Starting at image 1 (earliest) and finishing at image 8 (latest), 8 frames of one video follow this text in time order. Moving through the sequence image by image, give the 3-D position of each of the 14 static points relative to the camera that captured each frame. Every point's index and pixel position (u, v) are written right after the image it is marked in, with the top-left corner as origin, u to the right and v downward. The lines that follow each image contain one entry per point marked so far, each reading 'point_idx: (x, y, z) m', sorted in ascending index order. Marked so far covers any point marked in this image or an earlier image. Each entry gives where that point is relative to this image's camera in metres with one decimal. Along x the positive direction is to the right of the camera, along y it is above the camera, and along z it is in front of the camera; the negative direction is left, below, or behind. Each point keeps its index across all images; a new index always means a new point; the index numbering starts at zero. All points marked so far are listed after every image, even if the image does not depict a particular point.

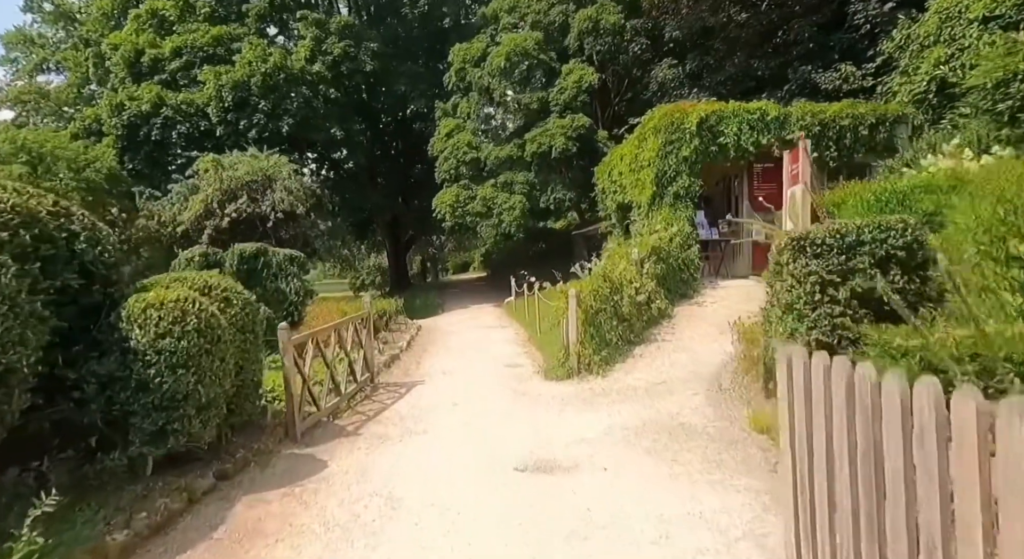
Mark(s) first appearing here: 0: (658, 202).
0: (+3.5, +1.8, +14.4) m
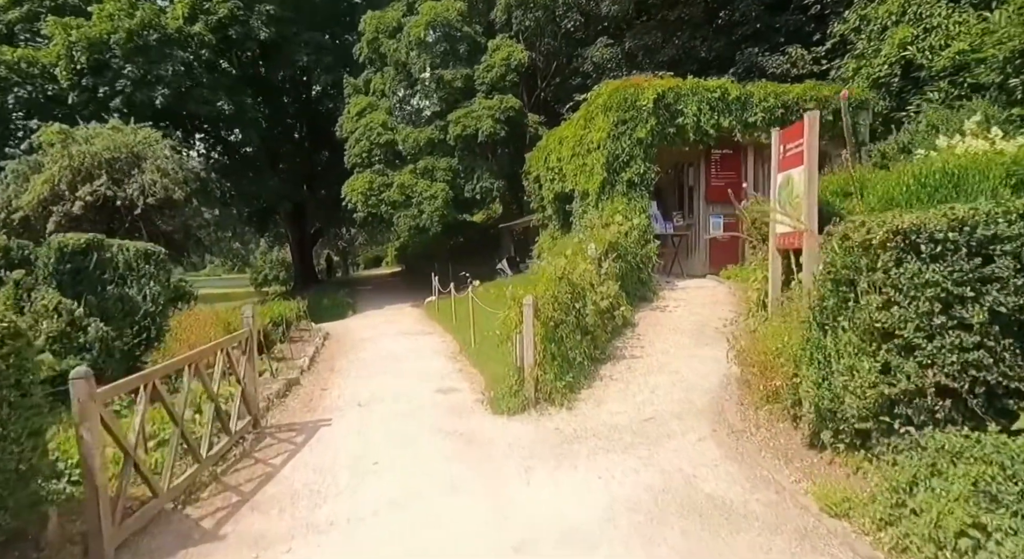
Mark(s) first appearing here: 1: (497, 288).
0: (+2.0, +1.8, +12.5) m
1: (-0.1, -0.5, +15.9) m
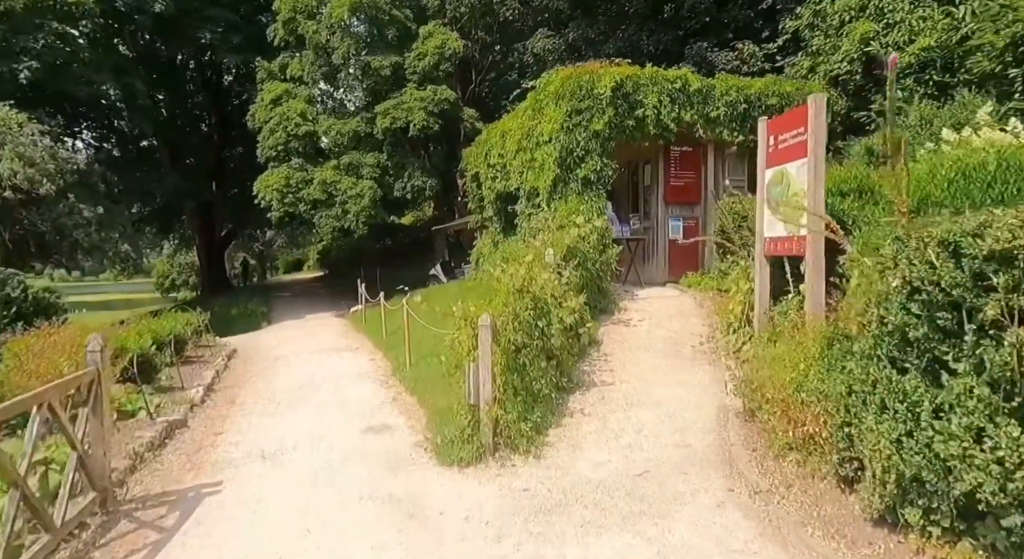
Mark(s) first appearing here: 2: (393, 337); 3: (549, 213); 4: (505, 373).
0: (+0.9, +1.7, +11.2) m
1: (-1.6, -0.7, +14.2) m
2: (-2.6, -1.2, +13.3) m
3: (+0.7, +1.2, +11.1) m
4: (-0.1, -0.9, +5.9) m
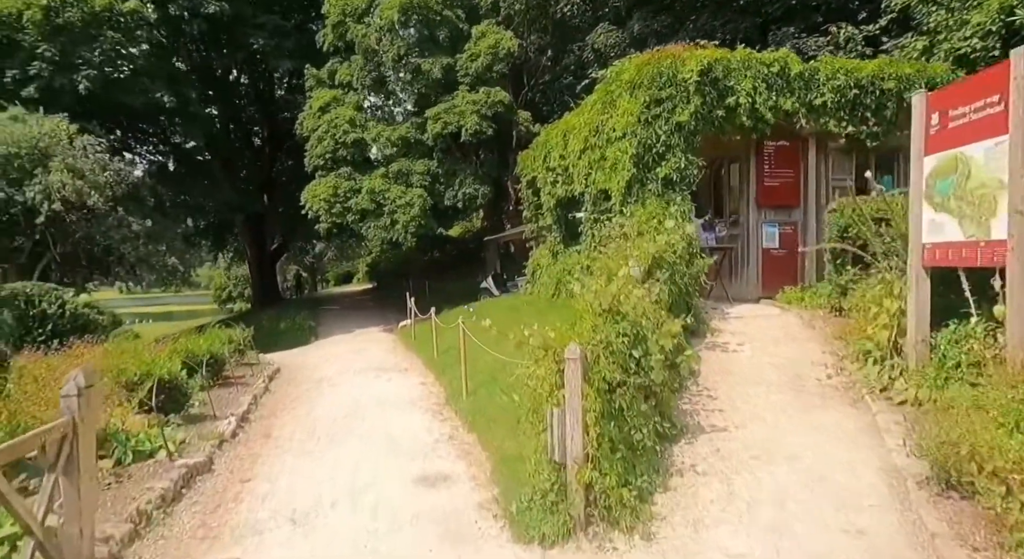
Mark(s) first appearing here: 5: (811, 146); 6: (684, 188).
0: (+2.0, +1.4, +9.7) m
1: (-0.3, -1.0, +12.9) m
2: (-1.3, -1.5, +12.1) m
3: (+1.8, +1.0, +9.7) m
4: (+0.7, -1.1, +4.5) m
5: (+4.9, +2.2, +10.1) m
6: (+2.7, +1.5, +9.6) m
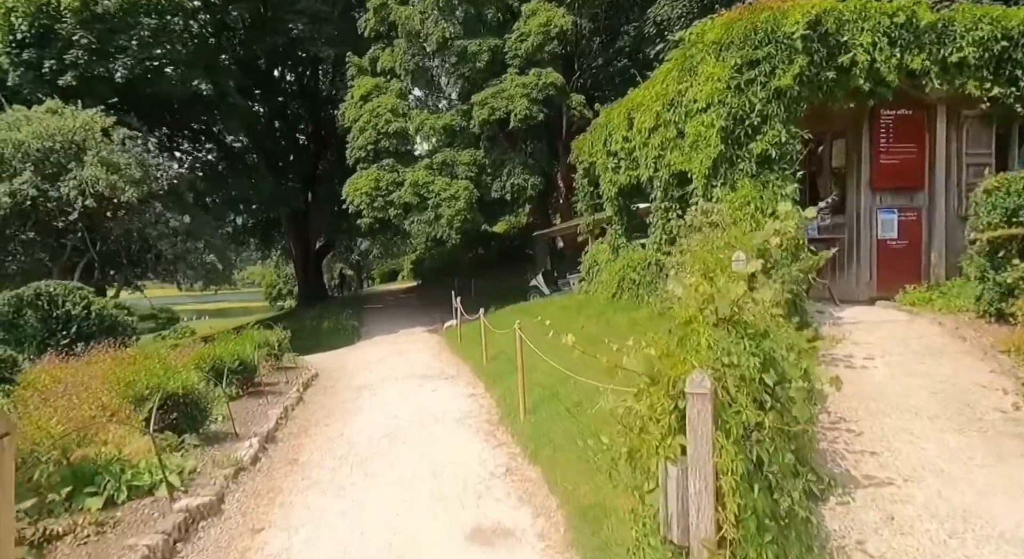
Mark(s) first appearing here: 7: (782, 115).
0: (+2.9, +1.5, +8.2) m
1: (+0.8, -1.0, +11.5) m
2: (-0.3, -1.5, +10.8) m
3: (+2.6, +1.0, +8.1) m
4: (+1.2, -1.0, +3.1) m
5: (+5.8, +2.3, +8.3) m
6: (+3.6, +1.5, +8.0) m
7: (+3.5, +2.1, +7.9) m
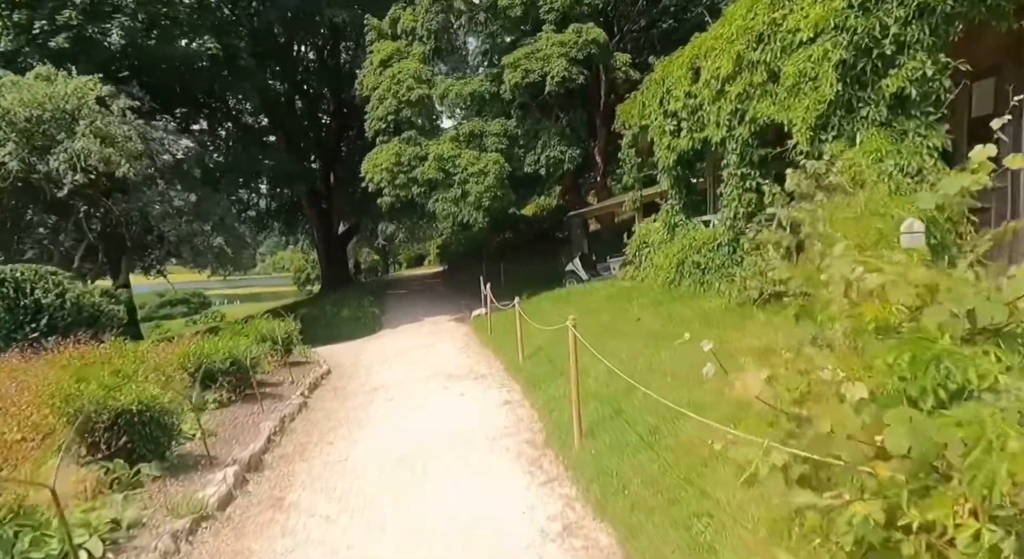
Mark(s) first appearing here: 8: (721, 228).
0: (+3.4, +1.6, +6.2) m
1: (+1.5, -0.7, +9.7) m
2: (+0.4, -1.3, +9.0) m
3: (+3.1, +1.2, +6.2) m
4: (+1.5, -1.0, +1.3) m
5: (+6.3, +2.4, +6.2) m
6: (+4.1, +1.7, +6.0) m
7: (+4.0, +2.3, +5.9) m
8: (+3.3, +0.8, +9.6) m
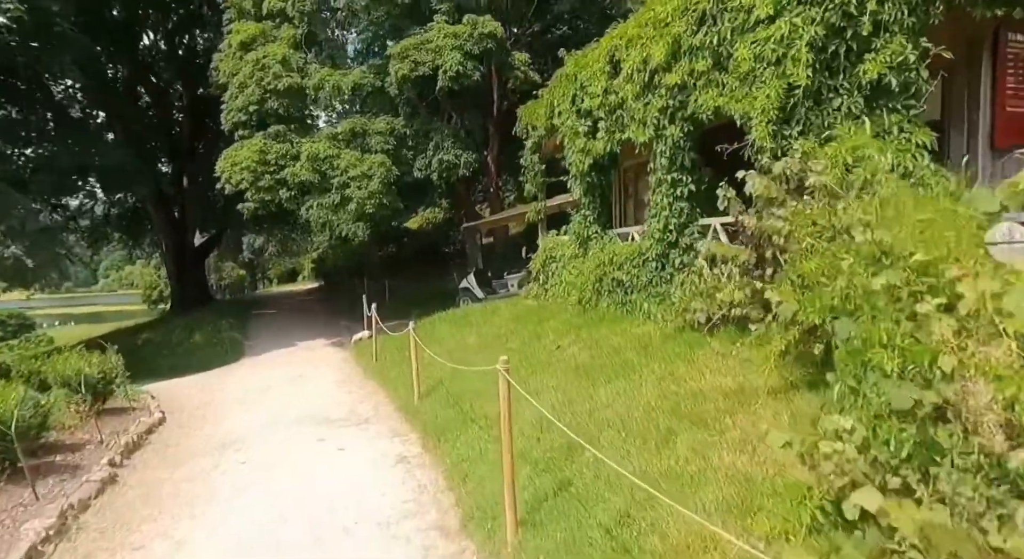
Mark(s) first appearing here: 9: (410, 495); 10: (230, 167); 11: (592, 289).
0: (+2.6, +1.4, +5.1) m
1: (+0.1, -1.0, +8.2) m
2: (-0.9, -1.5, +7.2) m
3: (+2.4, +1.0, +5.0) m
4: (+1.7, -1.1, -0.1) m
5: (+5.5, +2.2, +5.7) m
6: (+3.3, +1.5, +5.1) m
7: (+3.3, +2.1, +5.0) m
8: (+1.9, +0.5, +8.4) m
9: (-0.9, -1.9, +5.3) m
10: (-6.5, +2.6, +14.1) m
11: (+1.2, -0.1, +9.4) m
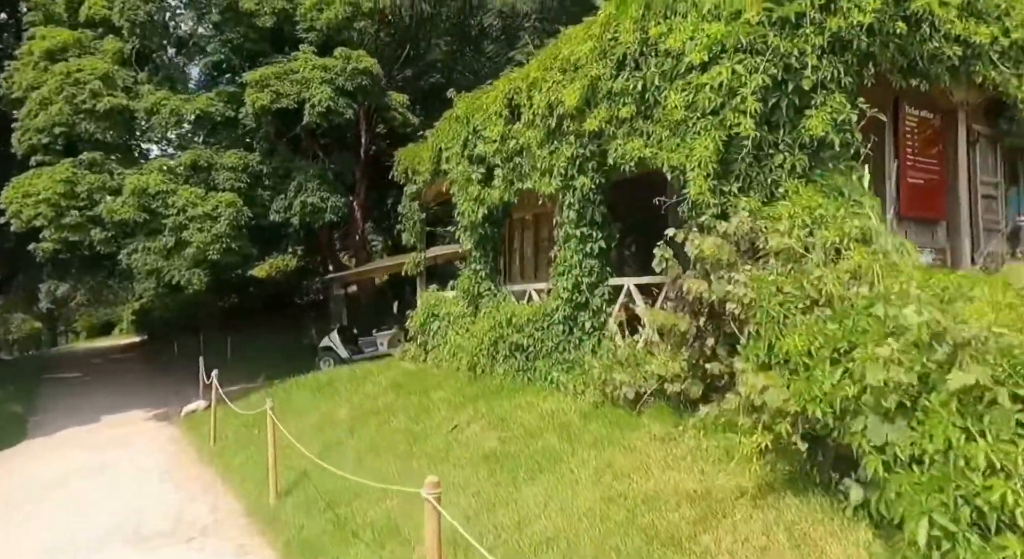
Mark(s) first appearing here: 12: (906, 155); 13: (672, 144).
0: (+2.0, +0.9, +4.6) m
1: (-1.2, -1.7, +6.8) m
2: (-1.9, -2.2, +5.6) m
3: (+1.8, +0.5, +4.5) m
4: (+2.3, -1.2, -0.9) m
5: (+4.7, +1.6, +5.9) m
6: (+2.7, +0.9, +4.8) m
7: (+2.7, +1.6, +4.7) m
8: (+0.5, -0.3, +7.6) m
9: (-1.5, -2.4, +3.7) m
10: (-8.9, +1.5, +11.3) m
11: (-0.3, -1.0, +8.3) m
12: (+3.9, +1.1, +5.7) m
13: (+1.4, +1.2, +5.3) m
